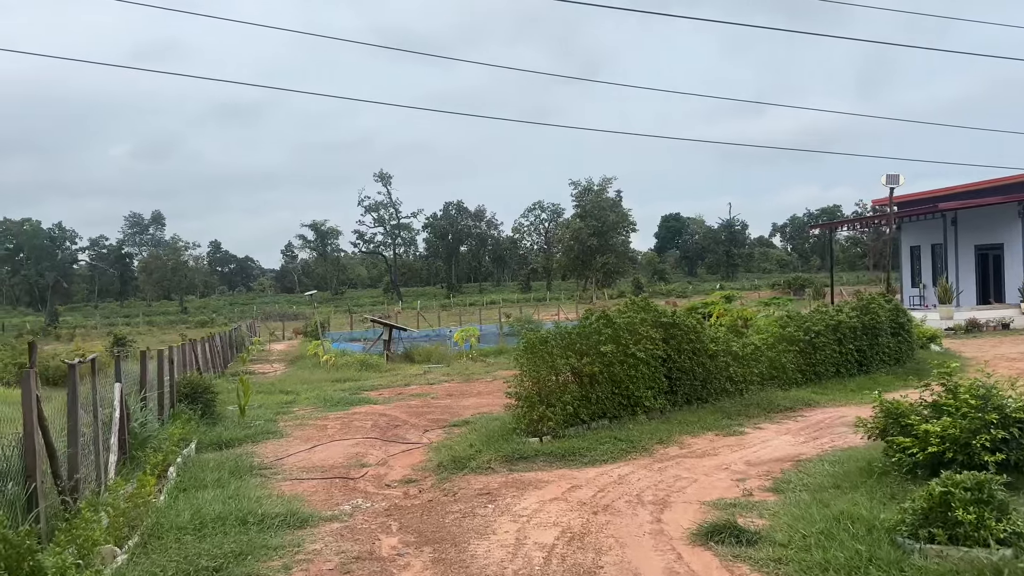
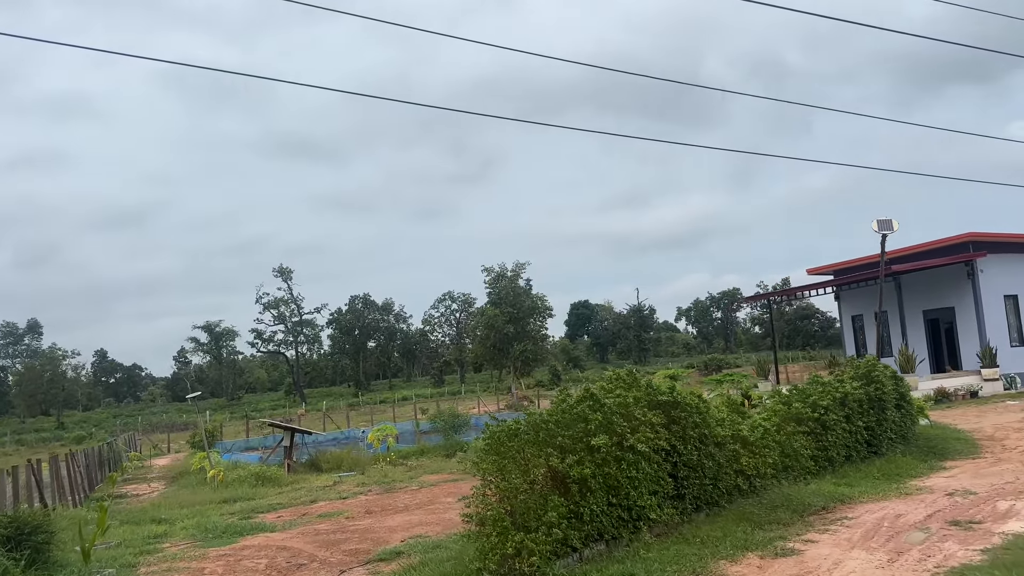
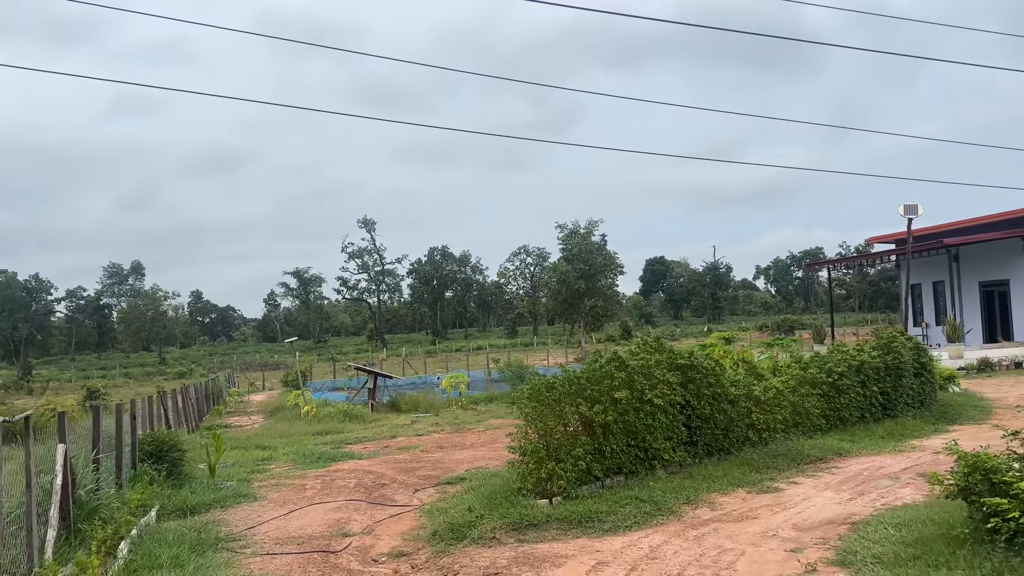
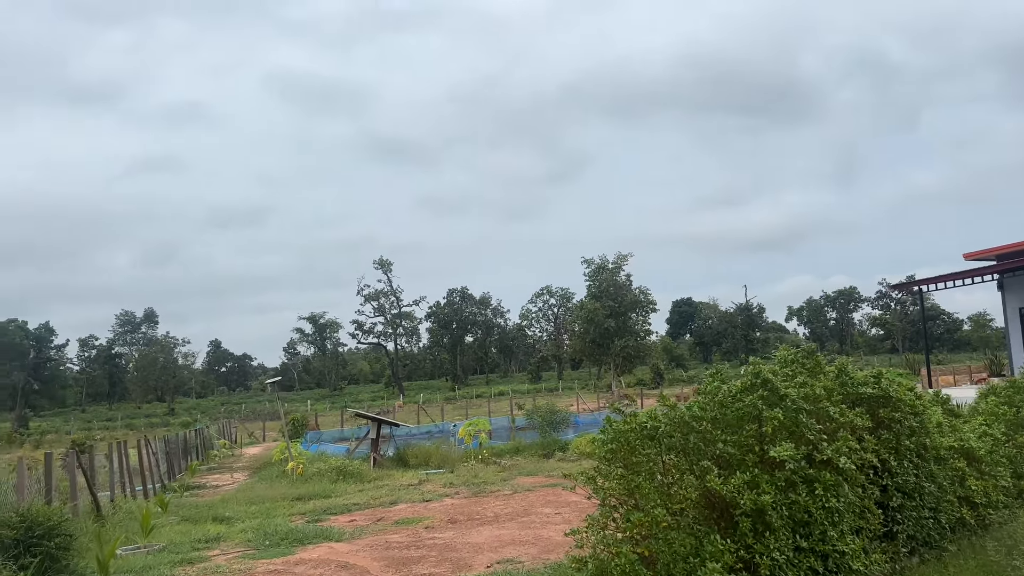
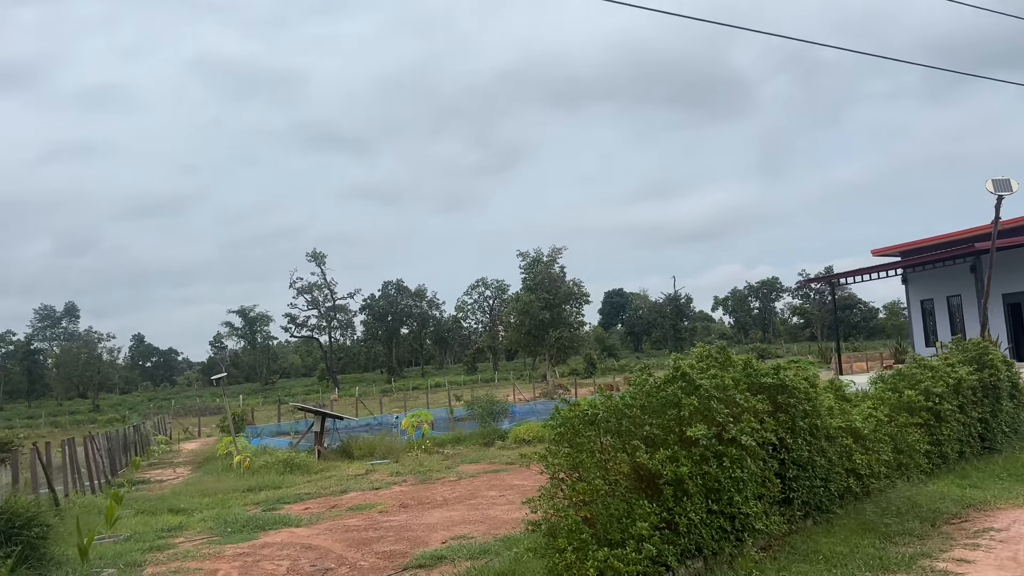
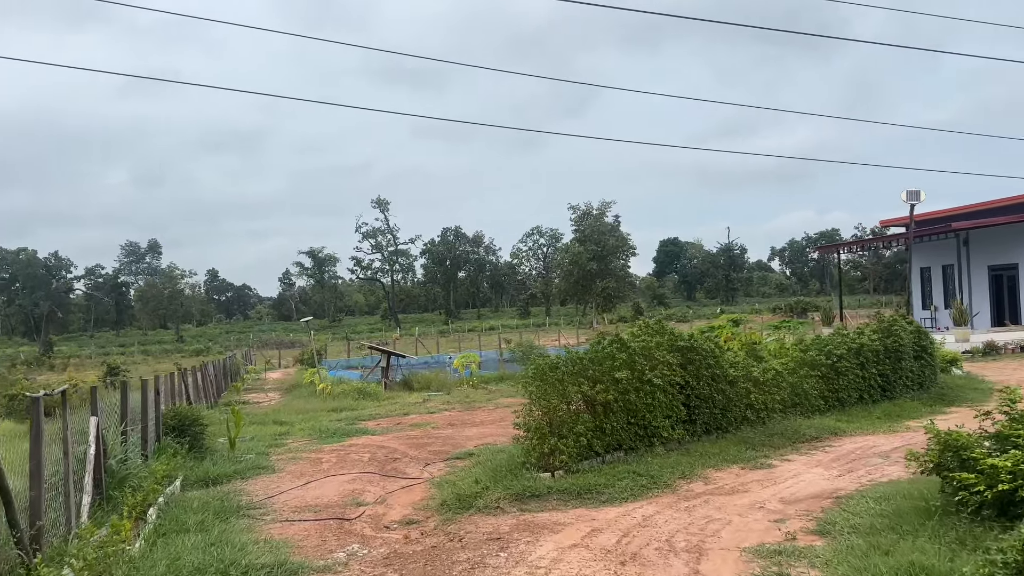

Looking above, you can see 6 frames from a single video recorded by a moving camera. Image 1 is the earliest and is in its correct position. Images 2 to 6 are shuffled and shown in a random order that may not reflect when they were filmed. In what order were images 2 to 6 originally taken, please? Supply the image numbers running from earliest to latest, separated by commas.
6, 3, 2, 5, 4
